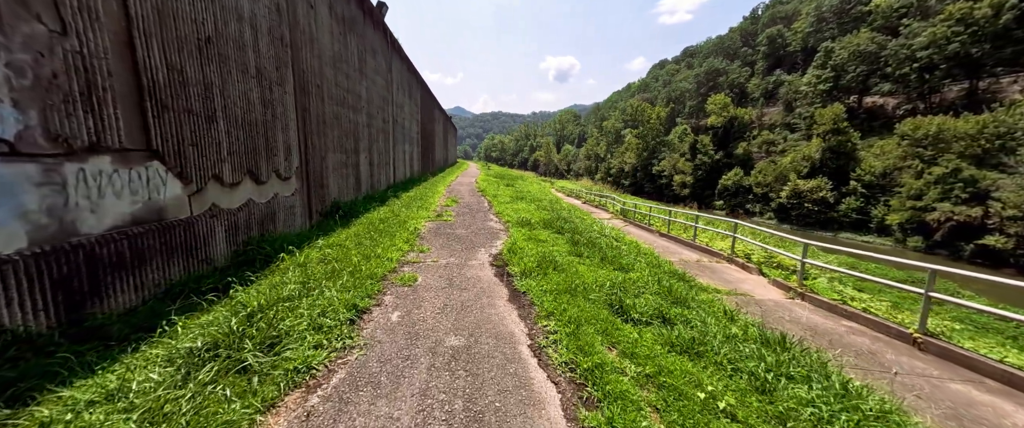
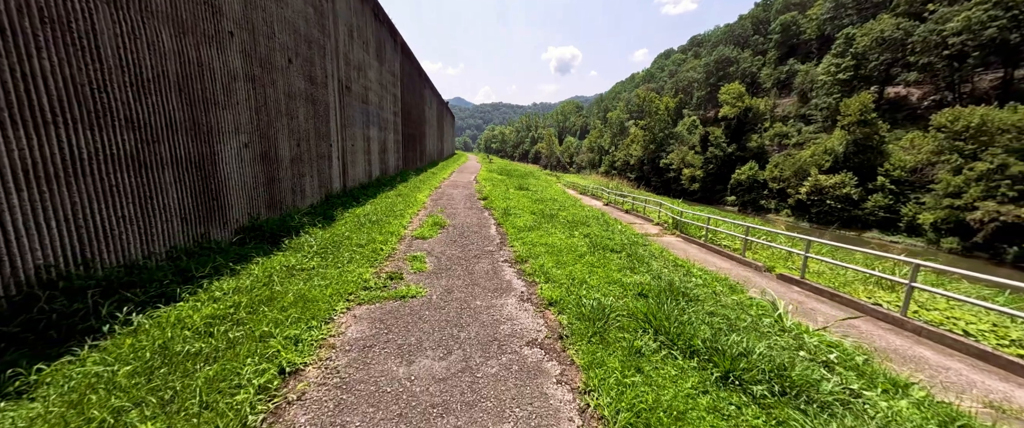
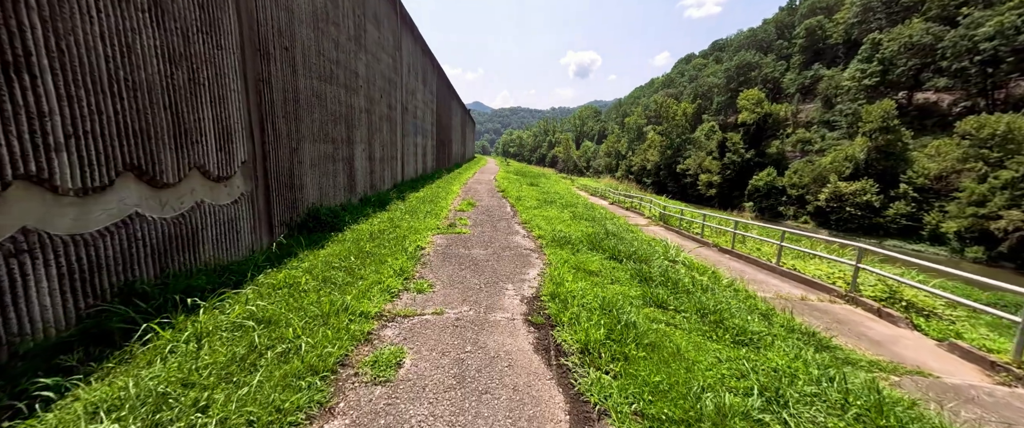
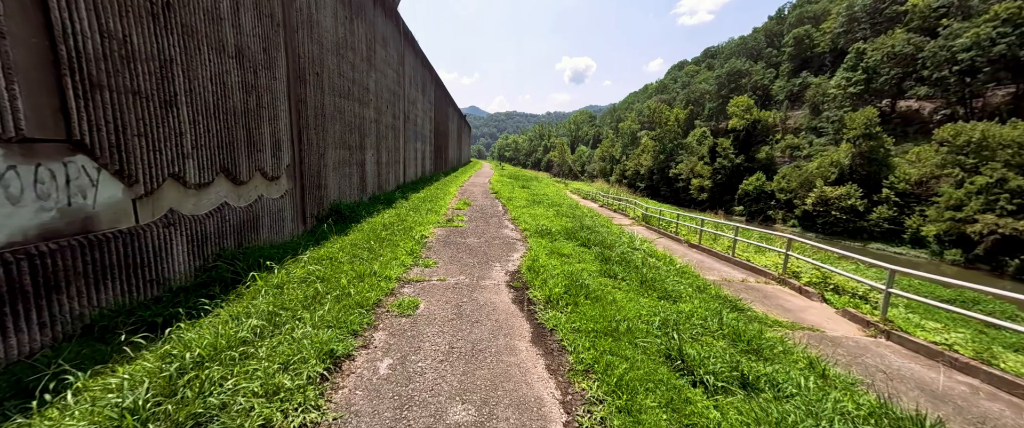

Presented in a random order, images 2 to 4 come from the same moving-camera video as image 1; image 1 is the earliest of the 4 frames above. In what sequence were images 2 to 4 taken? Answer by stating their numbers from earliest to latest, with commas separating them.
4, 3, 2
